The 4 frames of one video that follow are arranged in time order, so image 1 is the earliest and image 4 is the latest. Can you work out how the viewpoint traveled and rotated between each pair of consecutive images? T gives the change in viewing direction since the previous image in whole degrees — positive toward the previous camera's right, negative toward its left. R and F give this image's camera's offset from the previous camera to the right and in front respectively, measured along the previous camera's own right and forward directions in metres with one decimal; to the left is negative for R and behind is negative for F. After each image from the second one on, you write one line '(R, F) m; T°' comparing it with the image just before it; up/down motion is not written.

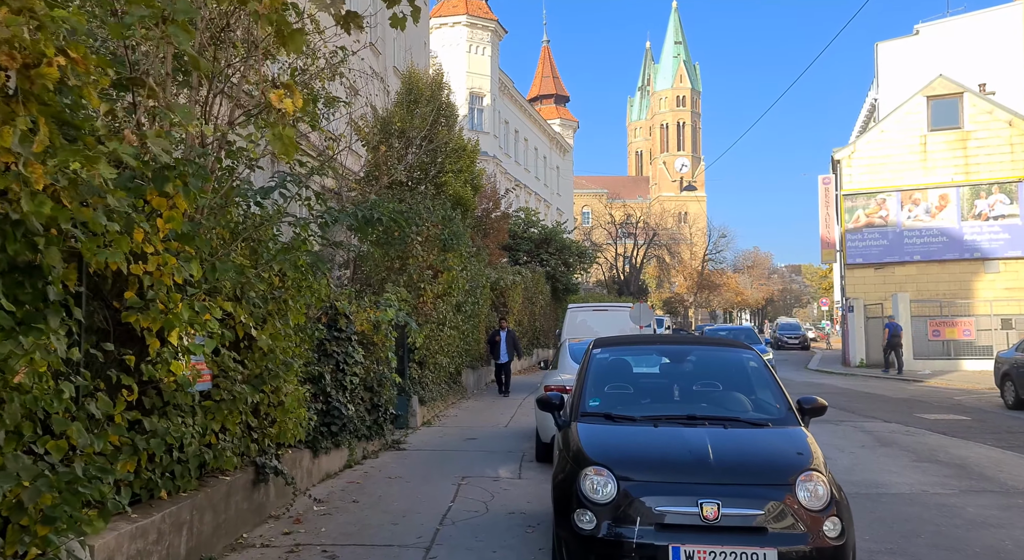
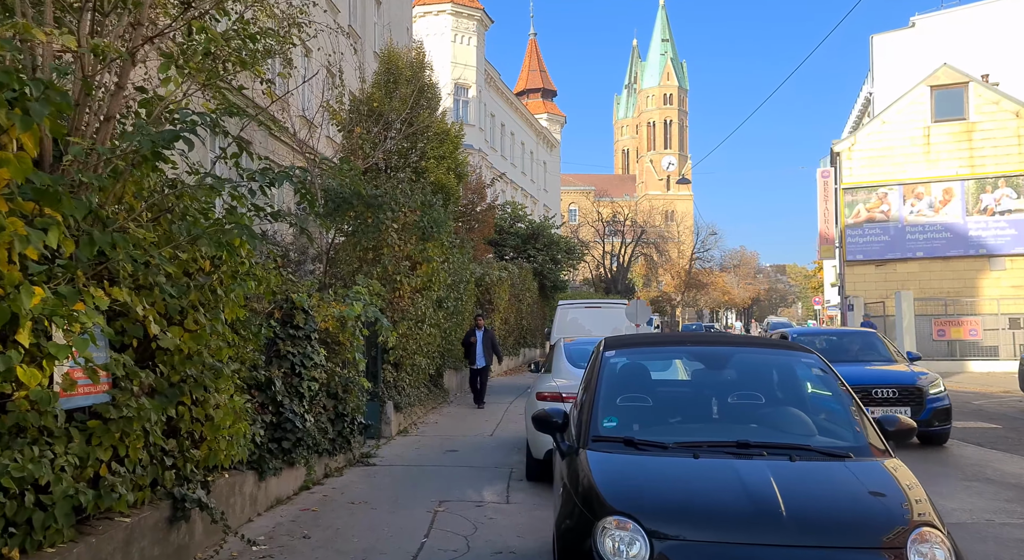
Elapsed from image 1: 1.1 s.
(0.0, +1.4) m; +1°
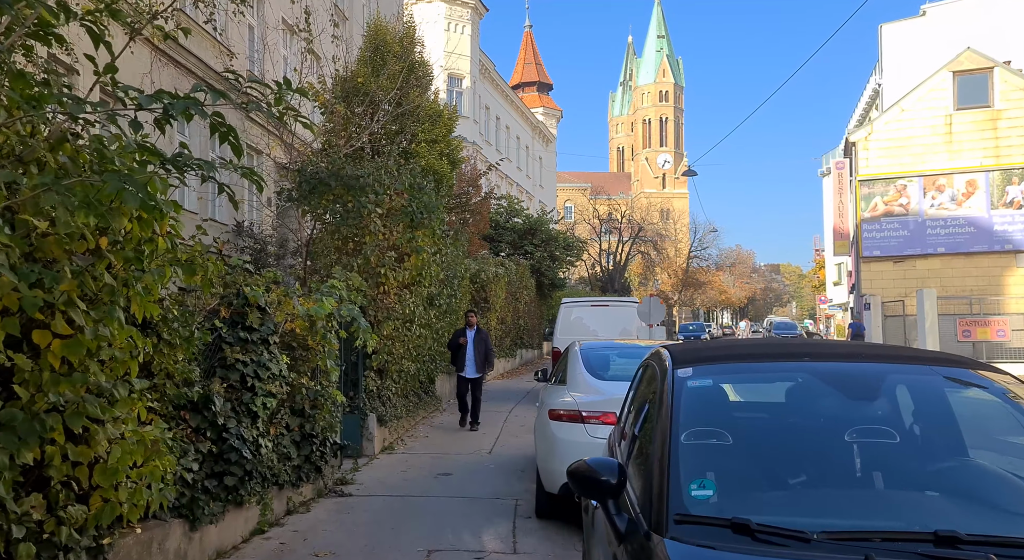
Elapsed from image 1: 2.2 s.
(-0.1, +1.7) m; 0°
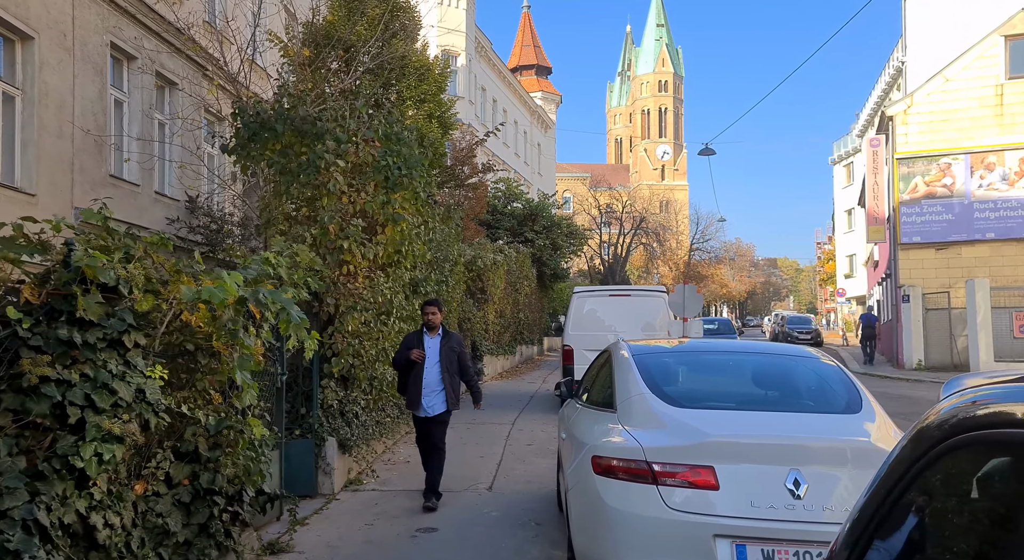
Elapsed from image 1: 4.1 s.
(-0.1, +2.8) m; 0°
